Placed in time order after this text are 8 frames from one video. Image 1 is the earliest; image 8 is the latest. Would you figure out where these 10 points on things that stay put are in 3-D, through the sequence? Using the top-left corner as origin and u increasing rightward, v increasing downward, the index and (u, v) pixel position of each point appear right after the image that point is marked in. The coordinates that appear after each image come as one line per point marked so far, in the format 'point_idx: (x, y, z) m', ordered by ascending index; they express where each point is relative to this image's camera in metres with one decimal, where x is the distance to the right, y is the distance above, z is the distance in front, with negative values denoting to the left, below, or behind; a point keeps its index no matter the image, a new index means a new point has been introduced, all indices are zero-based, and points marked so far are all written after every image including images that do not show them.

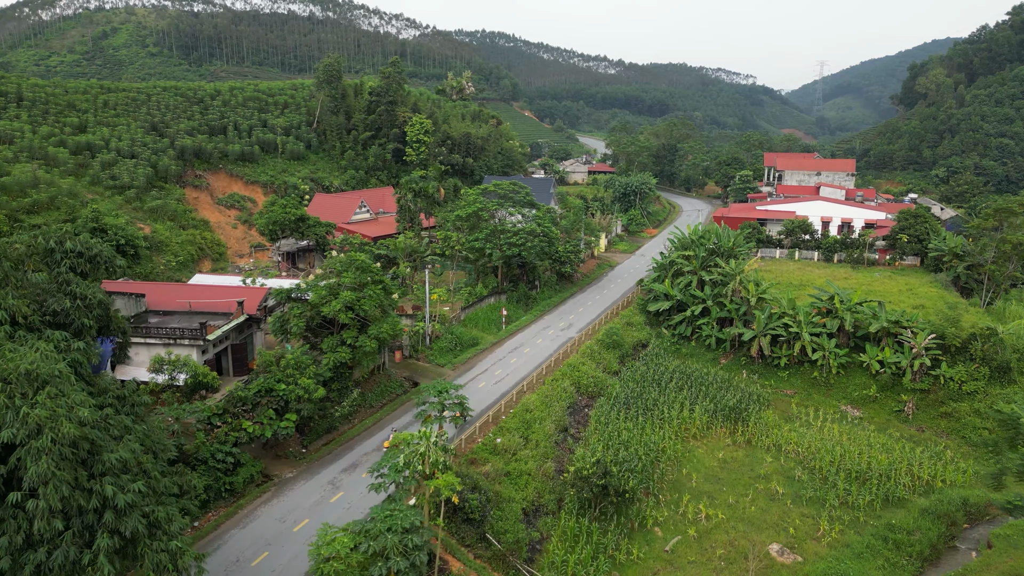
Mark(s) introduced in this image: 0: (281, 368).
0: (-5.2, -1.8, +16.3) m
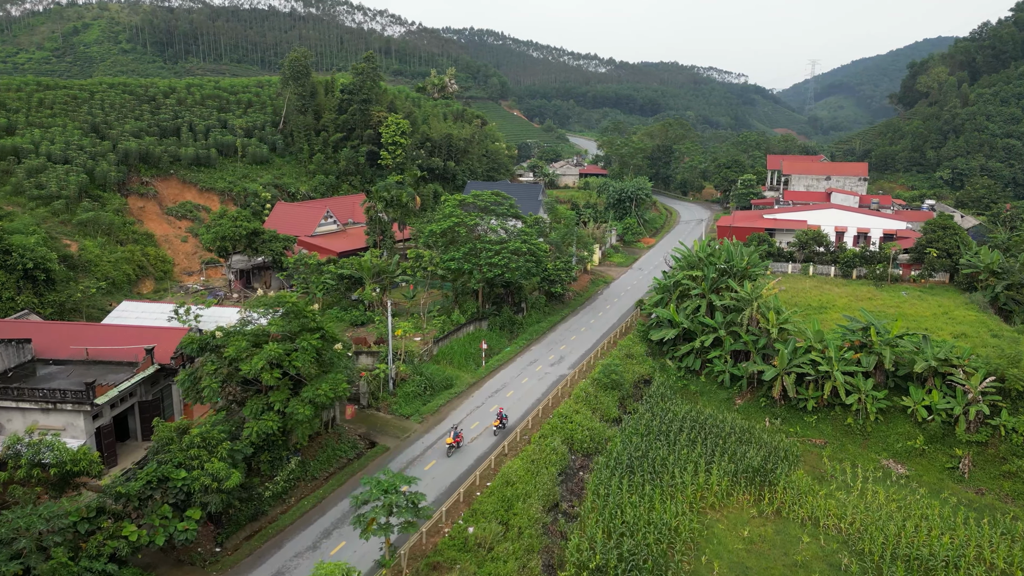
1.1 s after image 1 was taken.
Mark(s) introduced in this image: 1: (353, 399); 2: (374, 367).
0: (-5.6, -2.7, +12.5) m
1: (-4.2, -2.9, +19.0) m
2: (-3.7, -2.2, +19.6) m
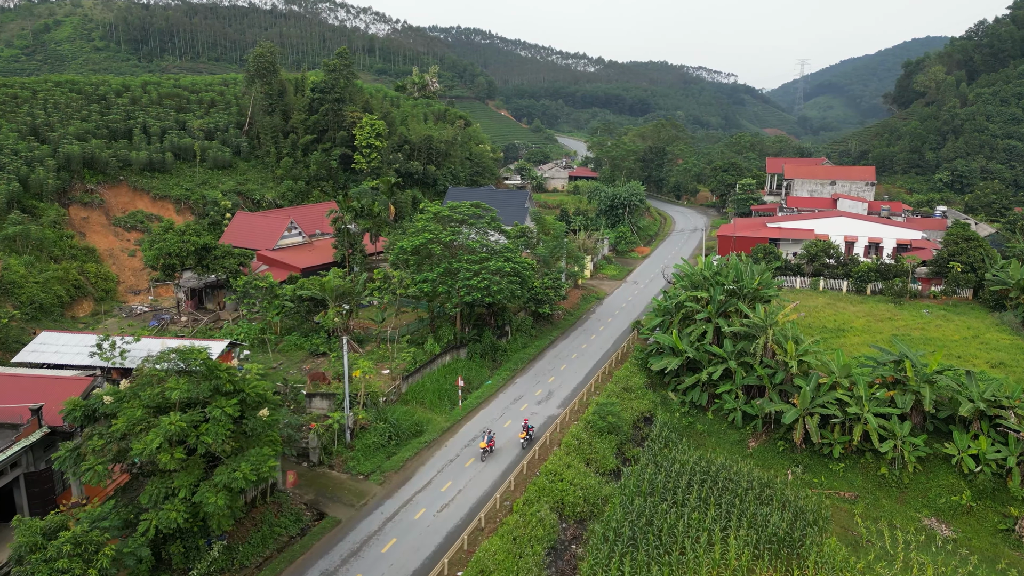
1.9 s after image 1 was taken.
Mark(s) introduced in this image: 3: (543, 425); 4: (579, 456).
0: (-6.0, -3.5, +9.5) m
1: (-4.6, -3.7, +16.0) m
2: (-4.2, -2.9, +16.6) m
3: (+0.8, -3.6, +18.9) m
4: (+1.6, -4.0, +17.1) m
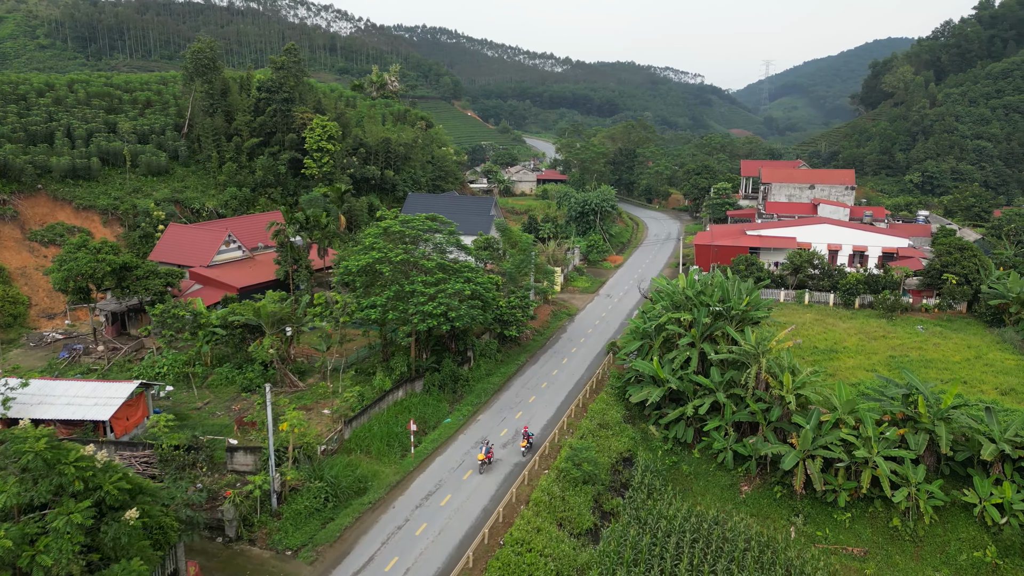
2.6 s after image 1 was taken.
0: (-6.5, -4.2, +6.7) m
1: (-5.4, -4.4, +13.3) m
2: (-5.0, -3.6, +13.9) m
3: (-0.1, -4.2, +16.4) m
4: (+0.8, -4.6, +14.6) m
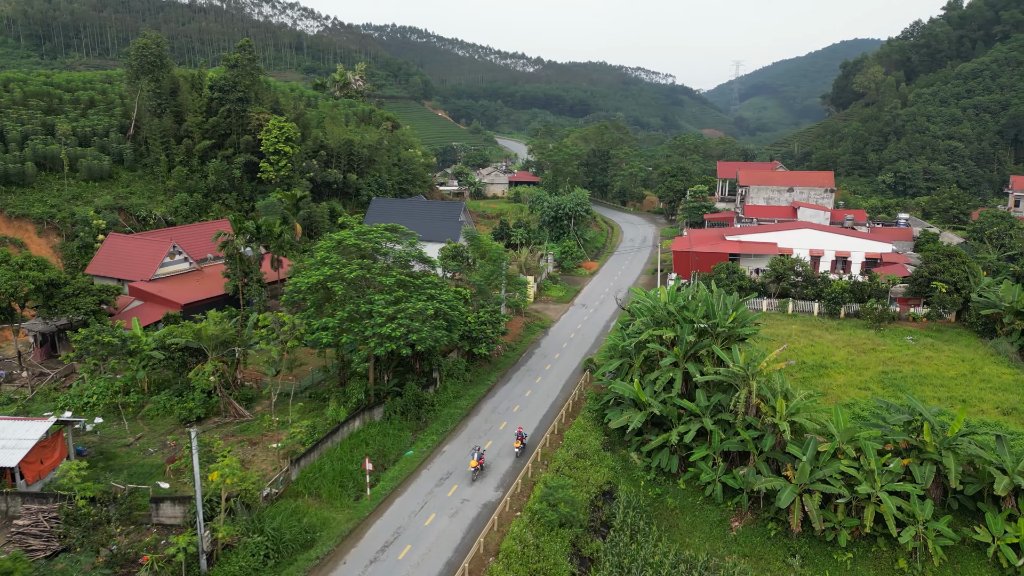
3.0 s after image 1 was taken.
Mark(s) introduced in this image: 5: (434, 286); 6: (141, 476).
0: (-6.8, -4.7, +4.8) m
1: (-5.9, -4.8, +11.4) m
2: (-5.6, -4.1, +12.0) m
3: (-0.7, -4.6, +14.7) m
4: (+0.2, -5.0, +13.0) m
5: (-2.1, +0.1, +18.9) m
6: (-7.7, -3.9, +15.1) m
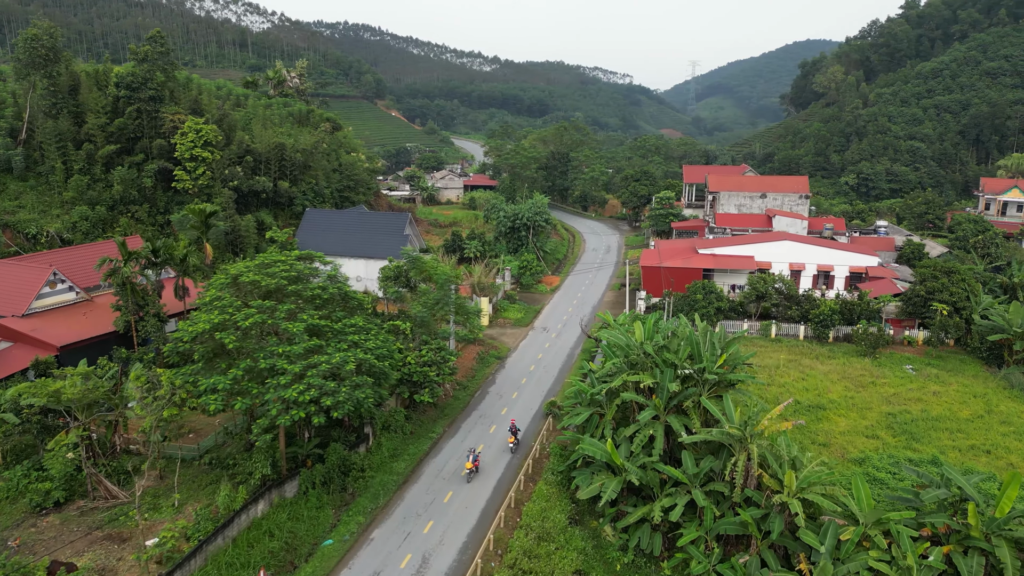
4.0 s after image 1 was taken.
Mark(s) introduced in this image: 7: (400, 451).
0: (-7.1, -5.6, +1.0) m
1: (-6.6, -5.8, +7.7) m
2: (-6.3, -5.0, +8.3) m
3: (-1.6, -5.5, +11.3) m
4: (-0.6, -5.9, +9.6) m
5: (-3.2, -0.8, +15.4) m
6: (-8.6, -4.8, +11.3) m
7: (-2.7, -3.9, +17.4) m
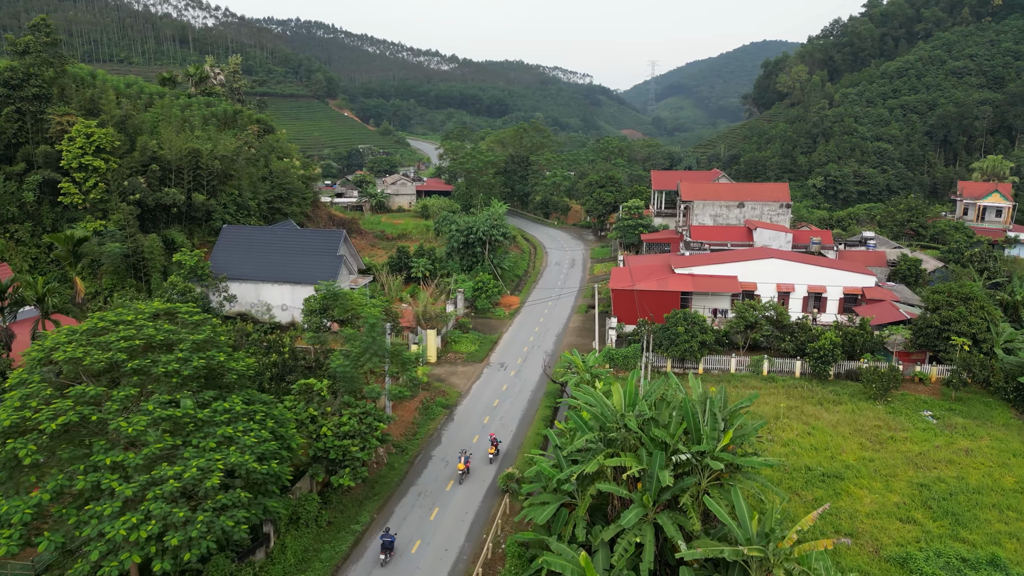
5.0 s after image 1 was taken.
0: (-7.3, -6.7, -3.1) m
1: (-7.1, -6.8, +3.5) m
2: (-6.8, -6.0, +4.2) m
3: (-2.3, -6.5, +7.4) m
4: (-1.2, -6.8, +5.8) m
5: (-4.2, -1.8, +11.4) m
6: (-9.3, -5.9, +7.0) m
7: (-3.7, -4.9, +13.4) m
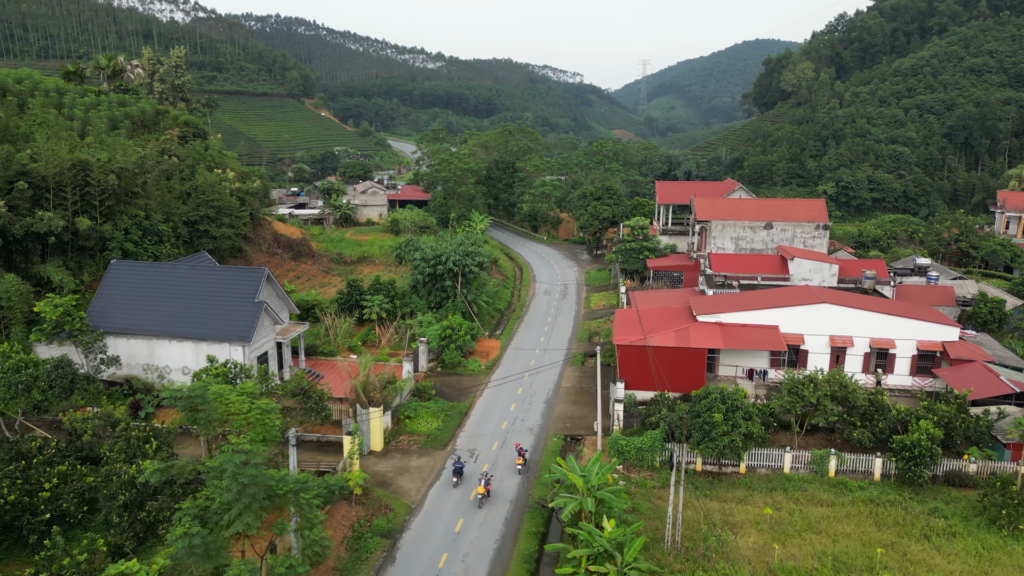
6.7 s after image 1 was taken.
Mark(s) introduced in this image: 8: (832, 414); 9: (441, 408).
0: (-7.6, -8.2, -9.2) m
1: (-7.5, -8.3, -2.5) m
2: (-7.2, -7.6, -1.8) m
3: (-2.7, -8.0, +1.4) m
4: (-1.6, -8.3, -0.2) m
5: (-4.7, -3.3, +5.4) m
6: (-9.7, -7.4, +1.0) m
7: (-4.2, -6.4, +7.4) m
8: (+7.1, -2.8, +16.1) m
9: (-1.9, -3.2, +19.7) m
